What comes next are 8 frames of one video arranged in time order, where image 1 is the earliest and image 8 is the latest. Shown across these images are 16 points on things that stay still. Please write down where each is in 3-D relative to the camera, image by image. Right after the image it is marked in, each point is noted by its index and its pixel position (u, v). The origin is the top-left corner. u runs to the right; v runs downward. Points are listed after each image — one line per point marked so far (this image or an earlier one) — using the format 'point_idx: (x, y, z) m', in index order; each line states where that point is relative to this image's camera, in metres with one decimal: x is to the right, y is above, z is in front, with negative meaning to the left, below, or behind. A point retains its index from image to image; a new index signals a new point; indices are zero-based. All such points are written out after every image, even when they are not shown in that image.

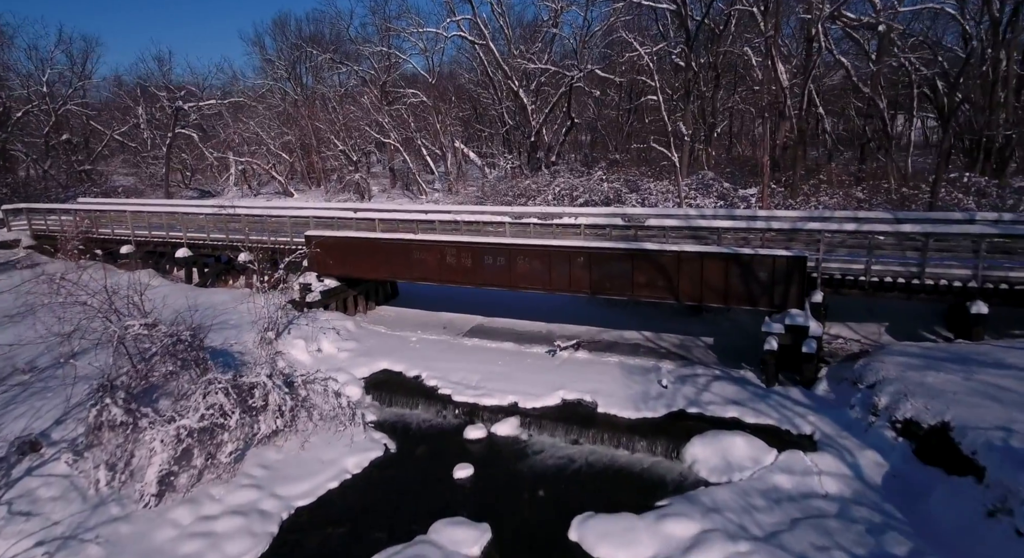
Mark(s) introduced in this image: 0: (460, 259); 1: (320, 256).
0: (-1.3, +0.5, +15.4) m
1: (-5.5, +0.6, +17.3) m
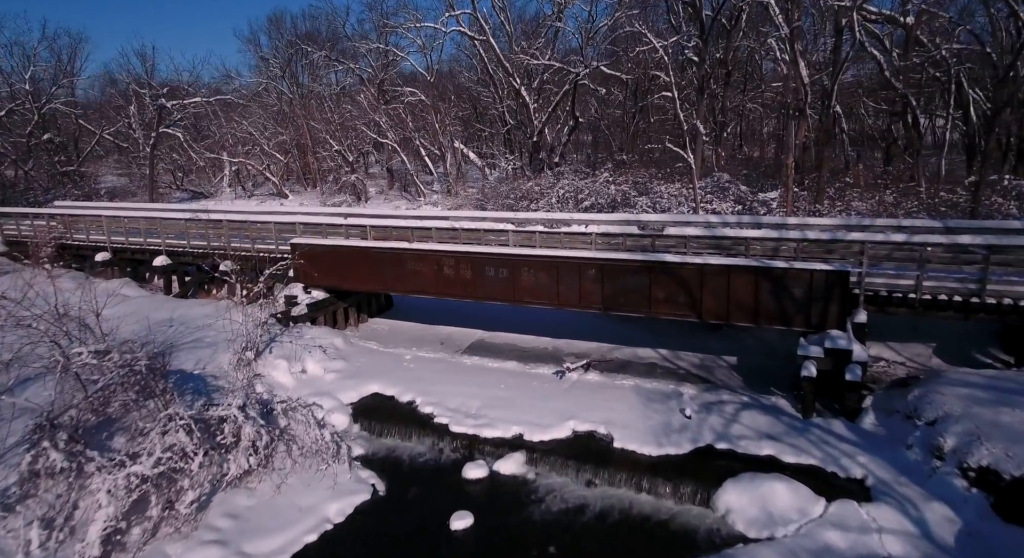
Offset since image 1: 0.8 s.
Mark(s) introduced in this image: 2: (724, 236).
0: (-1.2, +0.2, +14.1) m
1: (-5.4, +0.3, +16.0) m
2: (+4.1, +0.8, +11.9) m
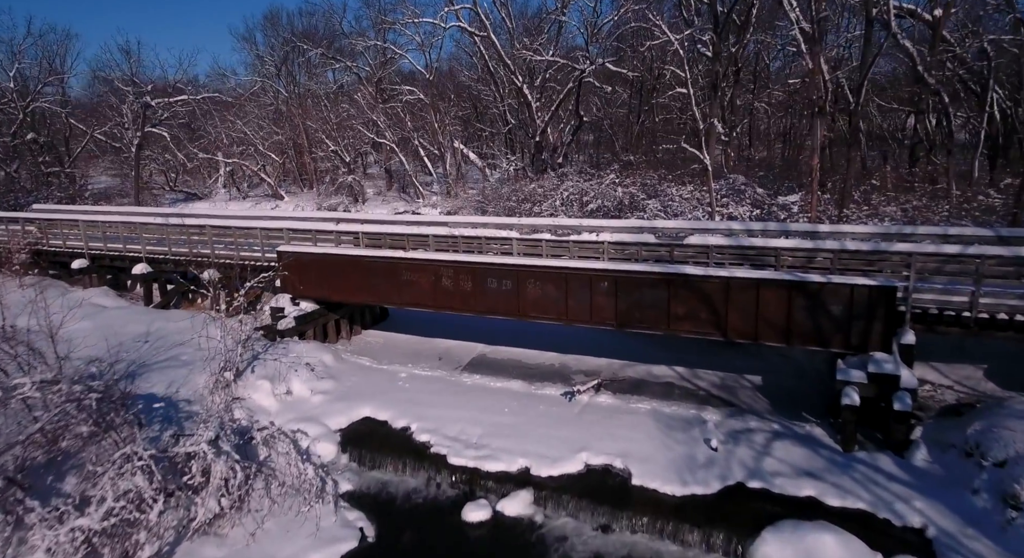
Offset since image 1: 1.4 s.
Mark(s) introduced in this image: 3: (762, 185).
0: (-1.1, -0.1, +13.0) m
1: (-5.3, +0.1, +14.8) m
2: (+4.2, +0.6, +10.8) m
3: (+8.1, +3.0, +19.7) m
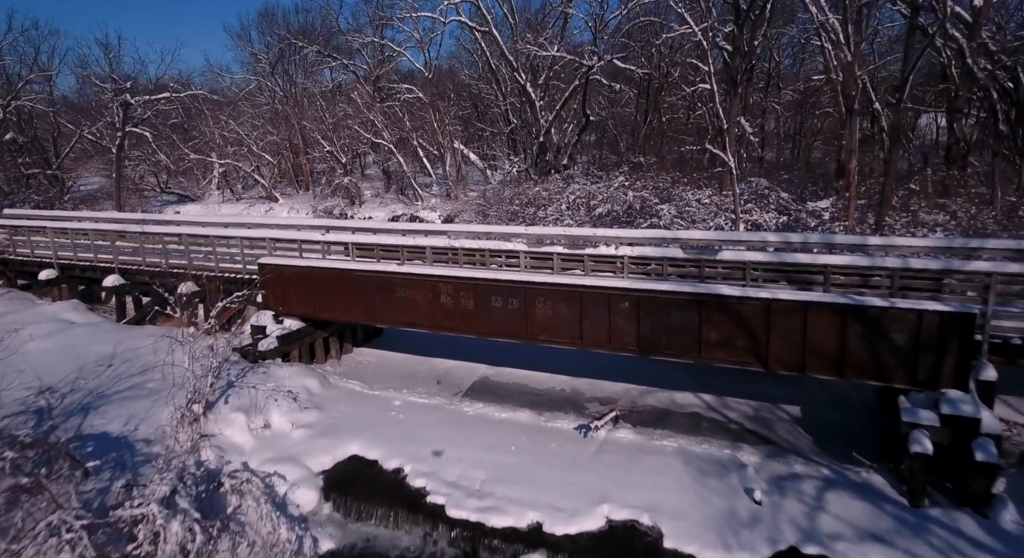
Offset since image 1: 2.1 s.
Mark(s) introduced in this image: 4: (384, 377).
0: (-1.0, -0.4, +11.5) m
1: (-5.2, -0.2, +13.4) m
2: (+4.4, +0.3, +9.4) m
3: (+8.2, +2.7, +18.3) m
4: (-2.9, -2.2, +13.6) m
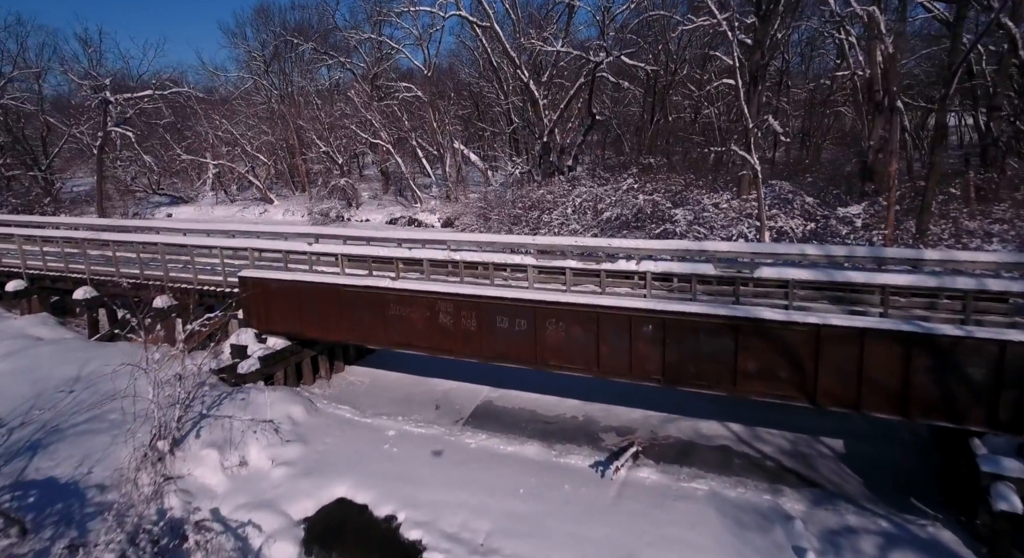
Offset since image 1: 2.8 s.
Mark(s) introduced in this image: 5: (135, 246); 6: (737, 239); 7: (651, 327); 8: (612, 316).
0: (-0.9, -0.7, +10.3) m
1: (-5.1, -0.5, +12.2) m
2: (+4.5, 0.0, +8.1) m
3: (+8.3, +2.4, +17.0) m
4: (-2.8, -2.5, +12.4) m
5: (-9.0, +0.8, +14.5) m
6: (+5.7, +1.0, +15.2) m
7: (+2.0, -0.7, +8.9) m
8: (+1.5, -0.5, +9.1) m
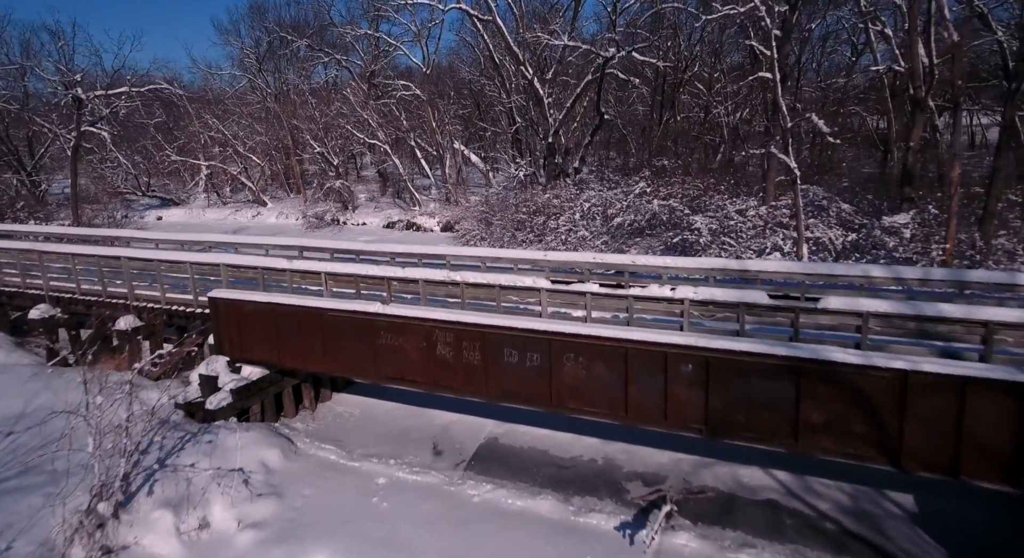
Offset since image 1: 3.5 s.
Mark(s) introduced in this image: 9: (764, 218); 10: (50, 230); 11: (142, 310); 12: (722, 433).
0: (-0.7, -1.0, +8.8) m
1: (-4.9, -0.9, +10.7) m
2: (+4.6, -0.4, +6.6) m
3: (+8.5, +2.0, +15.5) m
4: (-2.6, -2.8, +10.9) m
5: (-8.9, +0.4, +13.0) m
6: (+5.9, +0.6, +13.7) m
7: (+2.2, -1.1, +7.4) m
8: (+1.6, -0.9, +7.6) m
9: (+6.2, +1.5, +14.9) m
10: (-12.3, +1.3, +16.0) m
11: (-7.4, -0.6, +12.1) m
12: (+2.6, -1.9, +7.4) m
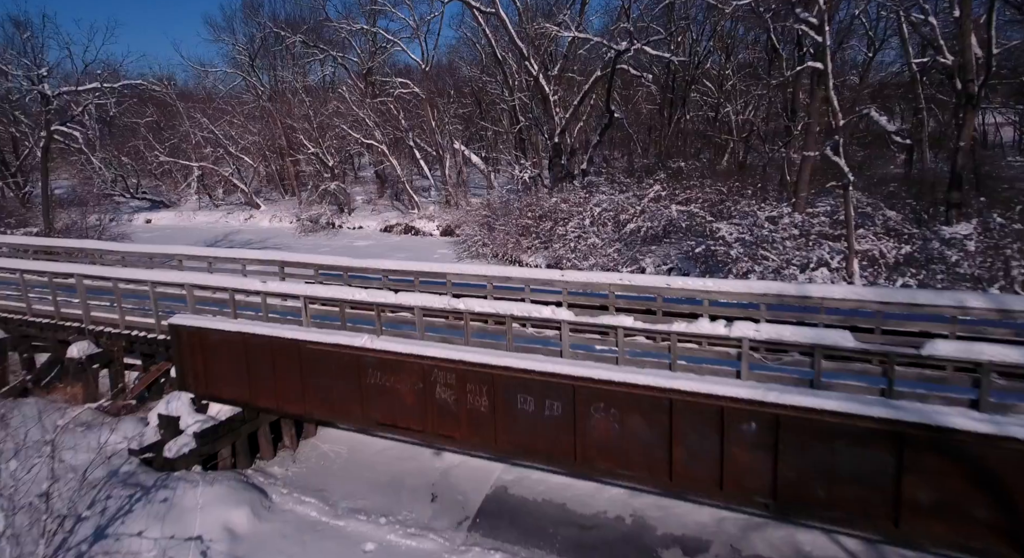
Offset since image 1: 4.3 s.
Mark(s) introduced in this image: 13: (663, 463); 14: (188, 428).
0: (-0.6, -1.4, +7.3) m
1: (-4.7, -1.3, +9.2) m
2: (+4.8, -0.7, +5.1) m
3: (+8.7, +1.7, +14.0) m
4: (-2.4, -3.2, +9.3) m
5: (-8.7, +0.1, +11.5) m
6: (+6.0, +0.3, +12.2) m
7: (+2.4, -1.4, +5.9) m
8: (+1.8, -1.3, +6.0) m
9: (+6.4, +1.2, +13.3) m
10: (-12.1, +1.0, +14.4) m
11: (-7.3, -0.9, +10.6) m
12: (+2.8, -2.2, +5.8) m
13: (+1.6, -1.9, +6.4) m
14: (-4.8, -2.2, +8.8) m
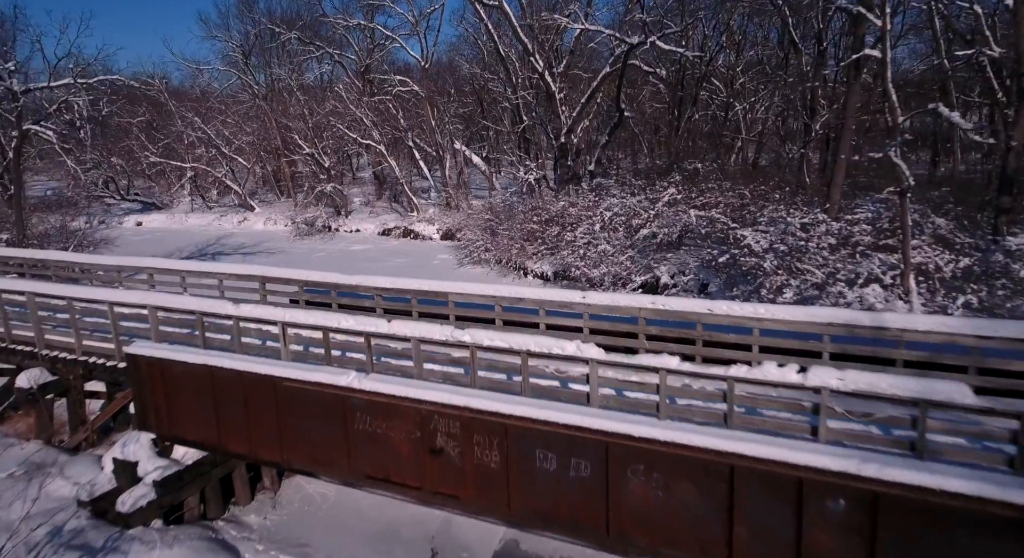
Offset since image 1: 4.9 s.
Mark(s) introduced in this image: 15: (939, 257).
0: (-0.4, -1.7, +6.0) m
1: (-4.6, -1.5, +7.9) m
2: (+5.0, -1.0, +3.8) m
3: (+8.8, +1.4, +12.7) m
4: (-2.3, -3.5, +8.1) m
5: (-8.6, -0.2, +10.2) m
6: (+6.2, 0.0, +10.9) m
7: (+2.5, -1.7, +4.6) m
8: (+2.0, -1.5, +4.8) m
9: (+6.5, +0.9, +12.1) m
10: (-11.9, +0.7, +13.2) m
11: (-7.1, -1.2, +9.3) m
12: (+2.9, -2.5, +4.6) m
13: (+1.8, -2.2, +5.1) m
14: (-4.6, -2.5, +7.6) m
15: (+7.4, +0.4, +10.5) m
